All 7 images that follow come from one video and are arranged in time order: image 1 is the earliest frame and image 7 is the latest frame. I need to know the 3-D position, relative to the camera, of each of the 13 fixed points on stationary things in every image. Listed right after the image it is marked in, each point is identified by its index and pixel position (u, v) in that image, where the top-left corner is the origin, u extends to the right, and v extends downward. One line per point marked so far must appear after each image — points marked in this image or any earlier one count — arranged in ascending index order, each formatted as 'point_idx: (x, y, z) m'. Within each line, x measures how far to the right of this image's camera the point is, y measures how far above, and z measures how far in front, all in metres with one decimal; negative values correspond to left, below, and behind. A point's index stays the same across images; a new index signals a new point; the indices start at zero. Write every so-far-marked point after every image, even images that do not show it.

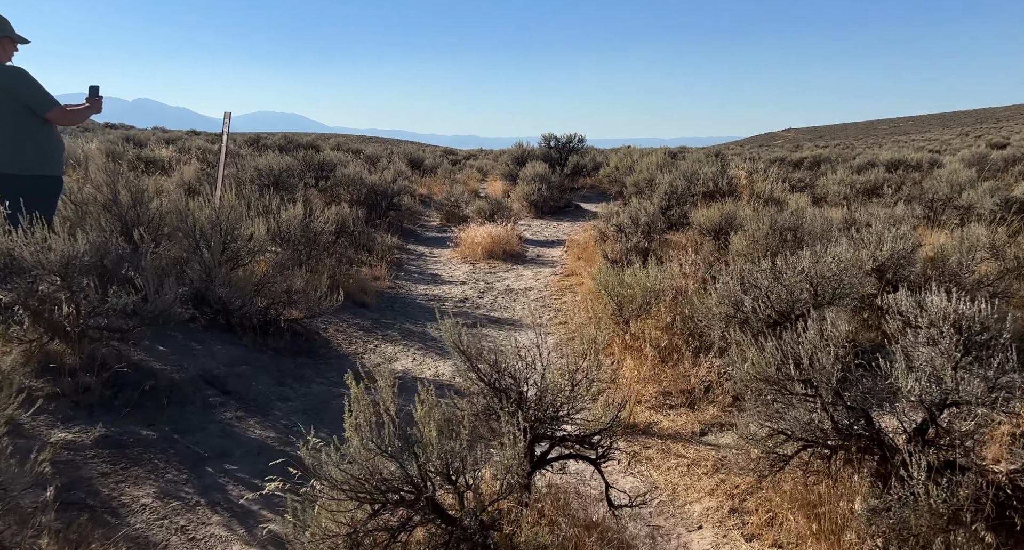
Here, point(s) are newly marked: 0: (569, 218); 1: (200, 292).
0: (+1.3, +1.3, +19.5) m
1: (-2.6, -0.2, +7.4) m
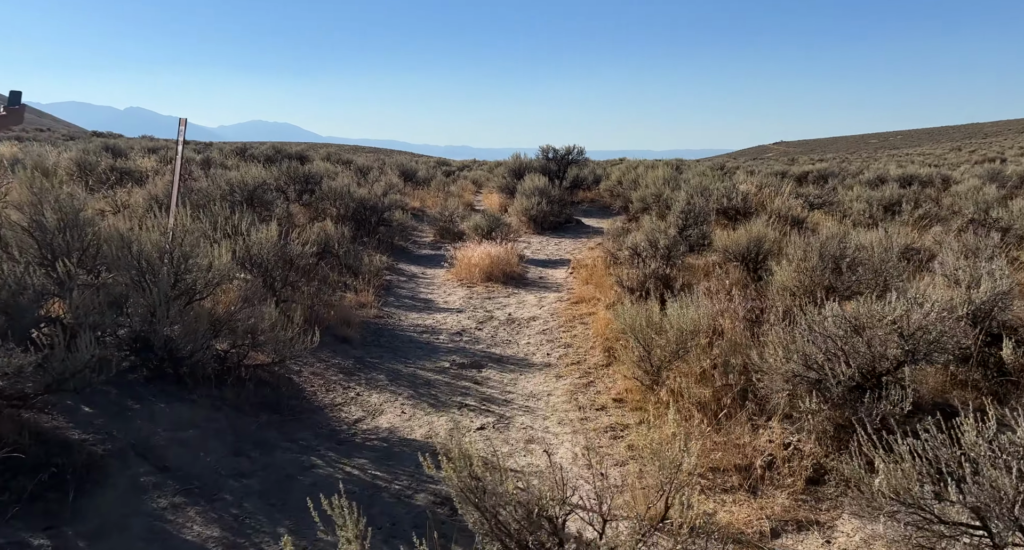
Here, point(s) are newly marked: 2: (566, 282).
0: (+1.2, +0.8, +18.2) m
1: (-2.6, -0.4, +6.1) m
2: (+0.8, -0.1, +12.7) m
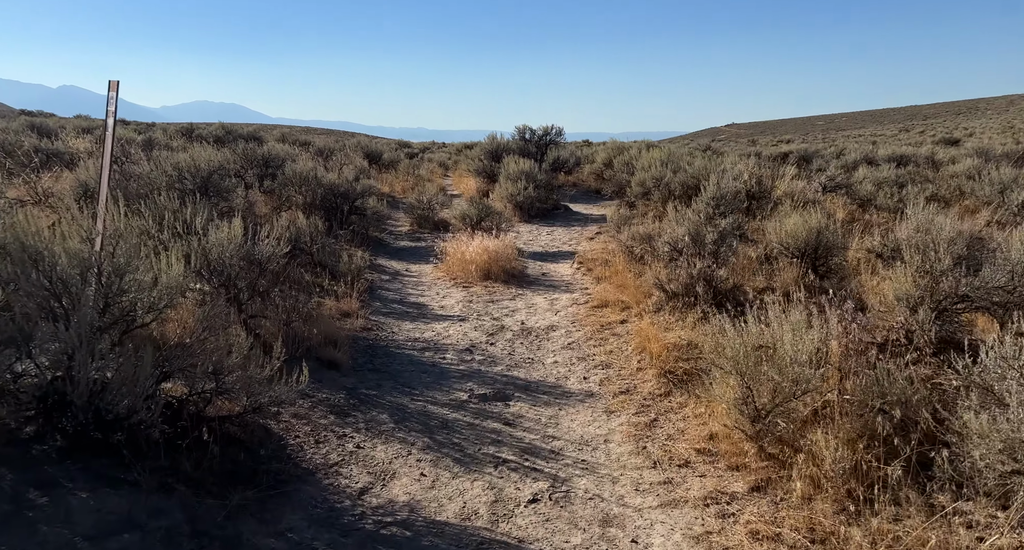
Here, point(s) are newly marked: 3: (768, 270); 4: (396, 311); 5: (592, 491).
0: (+1.0, +1.0, +16.5) m
1: (-2.2, -0.5, +4.2) m
2: (+0.8, -0.1, +11.0) m
3: (+2.5, +0.1, +8.5) m
4: (-1.3, -0.4, +9.4) m
5: (+0.4, -1.2, +4.9) m
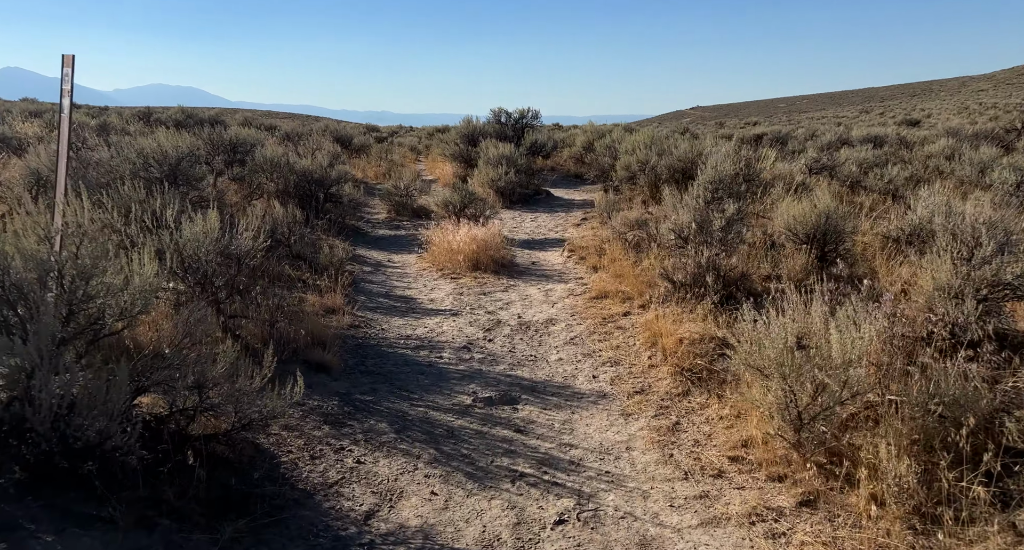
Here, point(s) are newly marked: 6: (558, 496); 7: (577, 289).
0: (+0.6, +1.2, +16.0) m
1: (-2.1, -0.6, +3.7) m
2: (+0.7, +0.1, +10.6) m
3: (+2.5, +0.2, +8.1) m
4: (-1.3, -0.3, +8.9) m
5: (+0.6, -1.2, +4.4) m
6: (+0.2, -1.2, +4.6) m
7: (+0.7, -0.2, +9.5) m
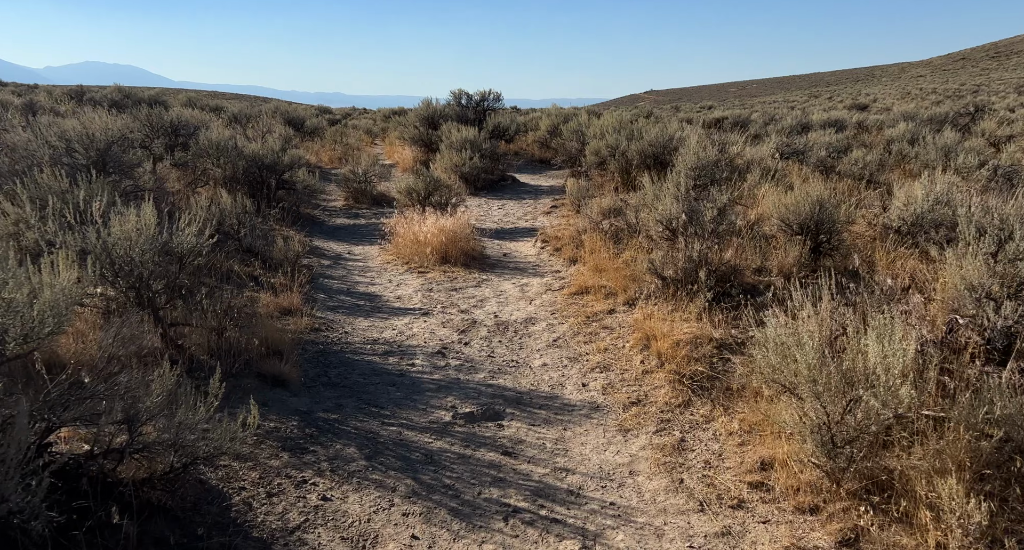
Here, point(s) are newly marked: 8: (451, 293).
0: (0.0, +1.4, +15.4) m
1: (-2.1, -0.6, +2.9) m
2: (+0.3, +0.1, +9.9) m
3: (+2.2, +0.2, +7.6) m
4: (-1.6, -0.3, +8.1) m
5: (+0.5, -1.2, +3.8) m
6: (+0.2, -1.2, +3.9) m
7: (+0.4, -0.1, +8.8) m
8: (-0.6, -0.2, +8.8) m
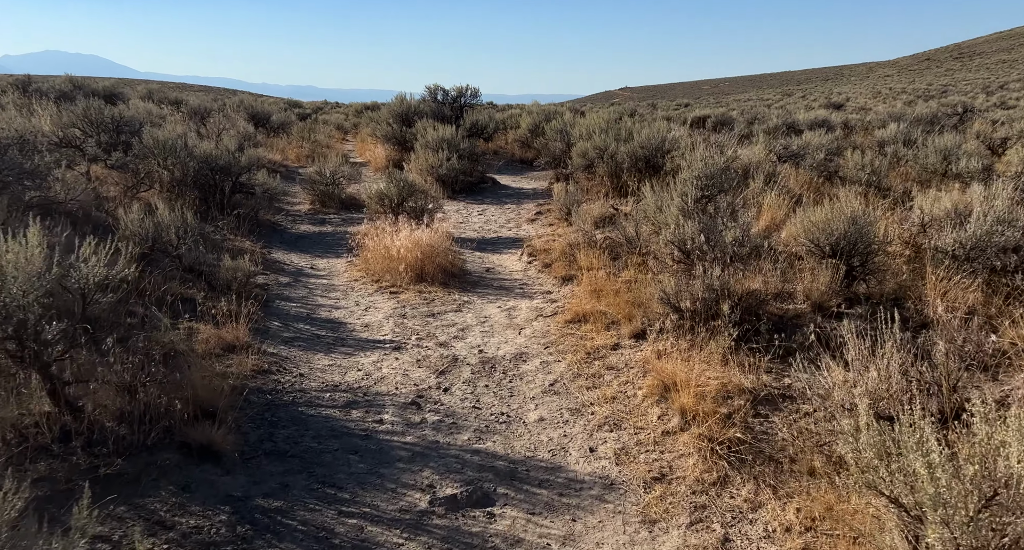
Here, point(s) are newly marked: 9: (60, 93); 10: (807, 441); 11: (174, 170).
0: (-0.3, +1.2, +14.2) m
1: (-2.0, -0.9, +1.7) m
2: (+0.2, -0.1, +8.8) m
3: (+2.2, 0.0, +6.5) m
4: (-1.7, -0.5, +7.0) m
5: (+0.5, -1.4, +2.7) m
6: (+0.2, -1.4, +2.8) m
7: (+0.3, -0.3, +7.7) m
8: (-0.7, -0.4, +7.6) m
9: (-9.7, +4.0, +19.3) m
10: (+1.6, -0.9, +4.6) m
11: (-4.2, +1.3, +11.1) m
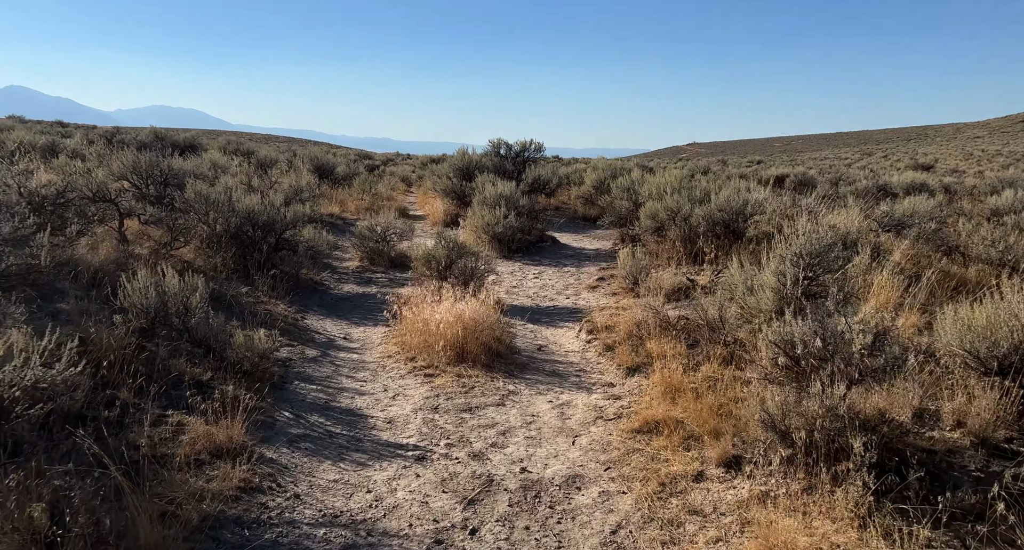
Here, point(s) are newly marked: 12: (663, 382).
0: (+0.6, +0.2, +12.9) m
1: (-2.1, -1.1, +0.4) m
2: (+0.7, -0.8, +7.4) m
3: (+2.5, -0.6, +4.9) m
4: (-1.3, -1.1, +5.6) m
5: (+0.5, -1.8, +1.2) m
6: (+0.2, -1.8, +1.3) m
7: (+0.7, -1.0, +6.2) m
8: (-0.3, -1.0, +6.3) m
9: (-8.3, +2.8, +18.8) m
10: (+1.7, -1.4, +3.0) m
11: (-3.5, +0.6, +10.0) m
12: (+1.0, -0.8, +6.4) m
